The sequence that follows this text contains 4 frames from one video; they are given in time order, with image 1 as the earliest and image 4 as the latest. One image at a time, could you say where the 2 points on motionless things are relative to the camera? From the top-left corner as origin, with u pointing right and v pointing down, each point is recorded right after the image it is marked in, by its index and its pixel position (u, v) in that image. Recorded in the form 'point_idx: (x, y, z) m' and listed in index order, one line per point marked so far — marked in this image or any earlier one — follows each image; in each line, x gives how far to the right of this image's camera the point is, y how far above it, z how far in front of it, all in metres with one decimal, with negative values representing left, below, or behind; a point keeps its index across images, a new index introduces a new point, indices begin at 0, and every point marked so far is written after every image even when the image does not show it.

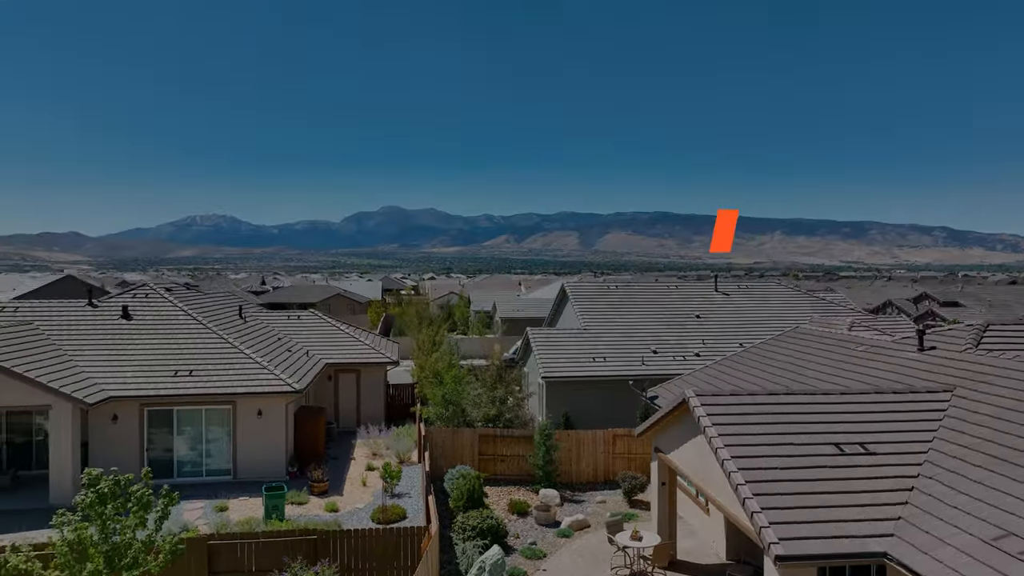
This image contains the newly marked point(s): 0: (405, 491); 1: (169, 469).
0: (-2.0, -3.7, +13.2) m
1: (-6.5, -3.4, +13.8) m
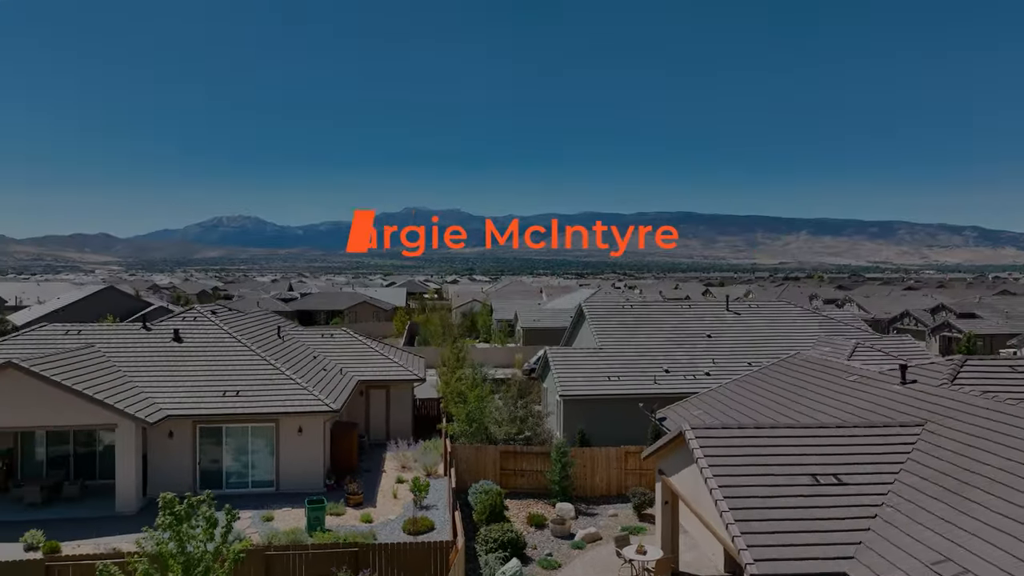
0: (-1.6, -4.3, +14.4) m
1: (-6.1, -4.0, +15.1) m
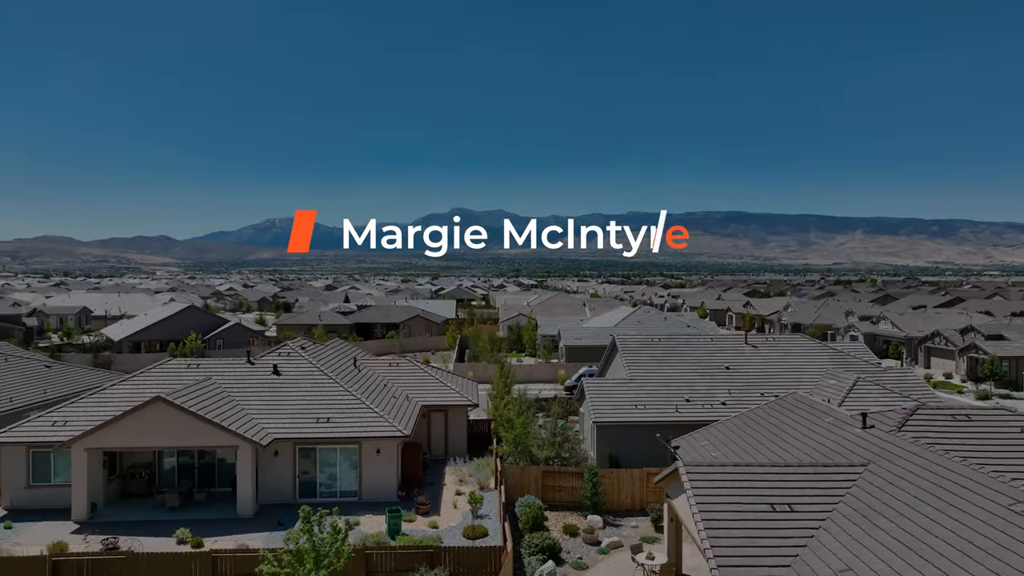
0: (-0.6, -5.5, +17.7) m
1: (-5.1, -5.2, +18.6) m
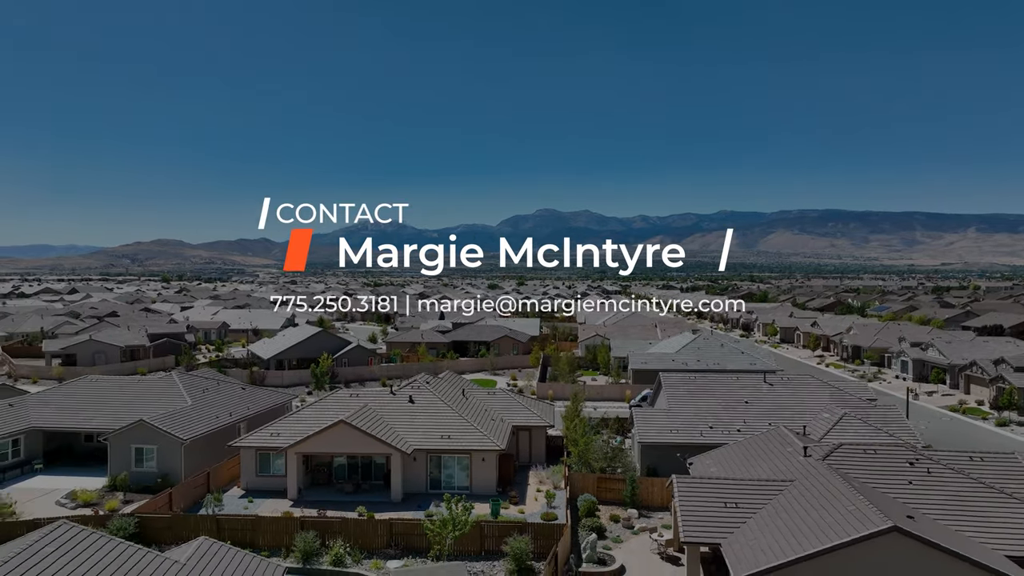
0: (+1.6, -7.7, +25.6) m
1: (-2.8, -7.4, +27.1) m
